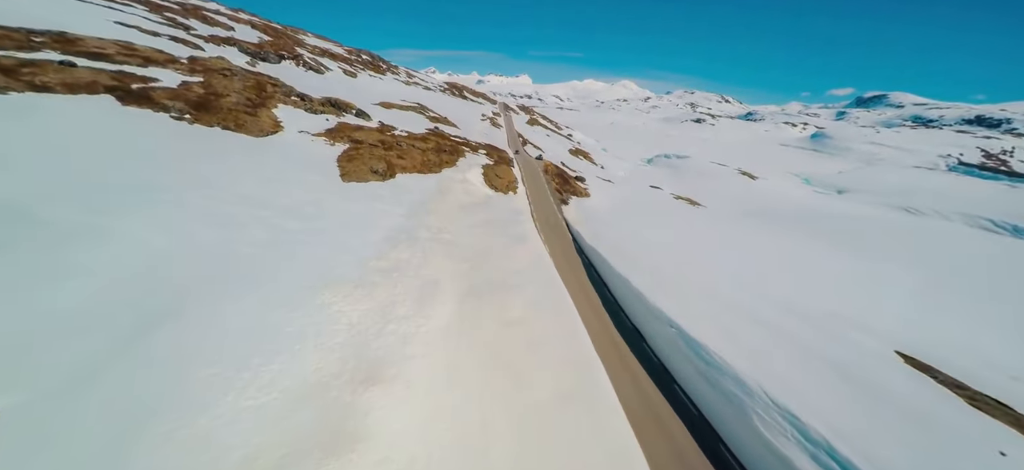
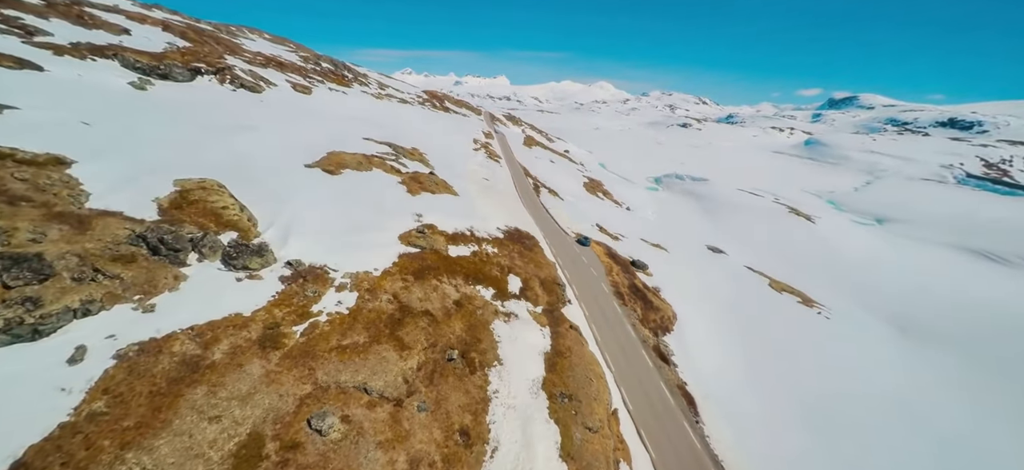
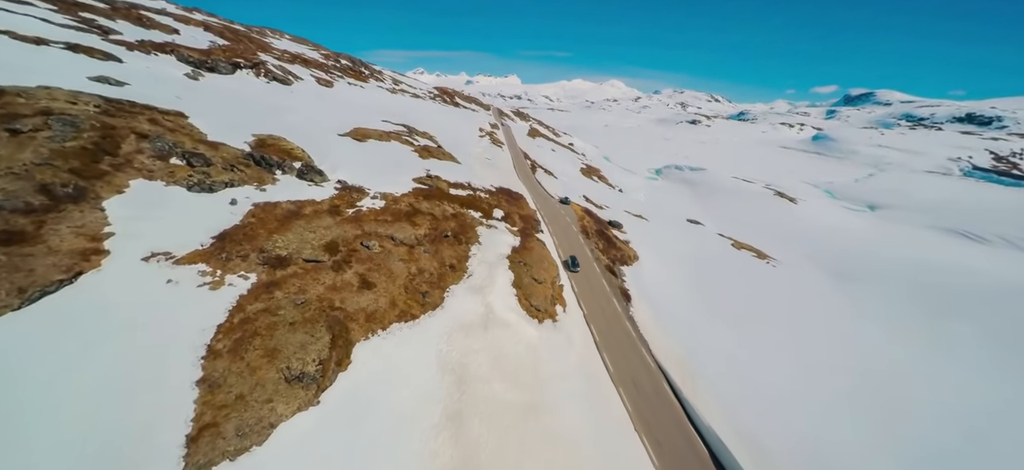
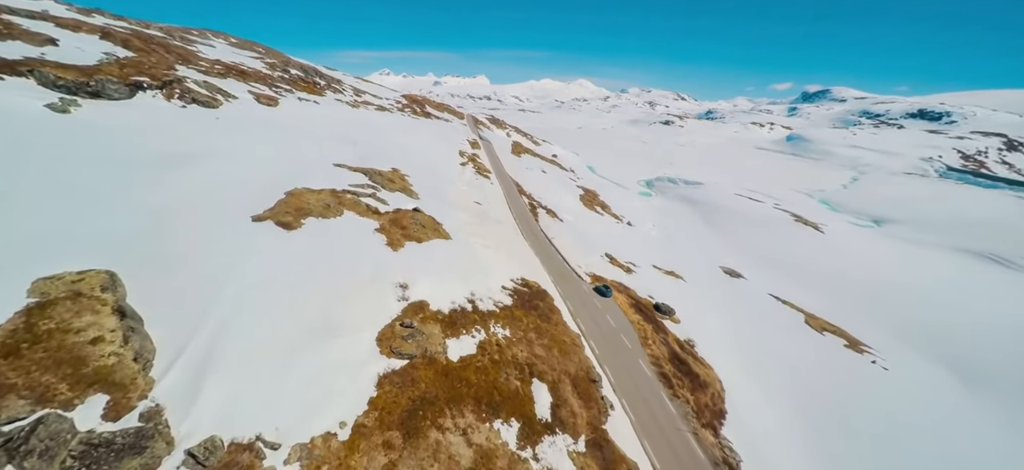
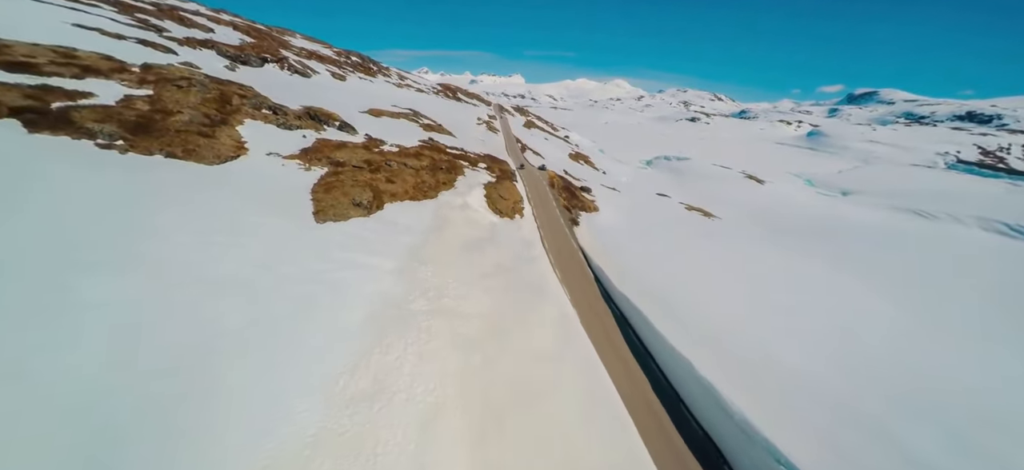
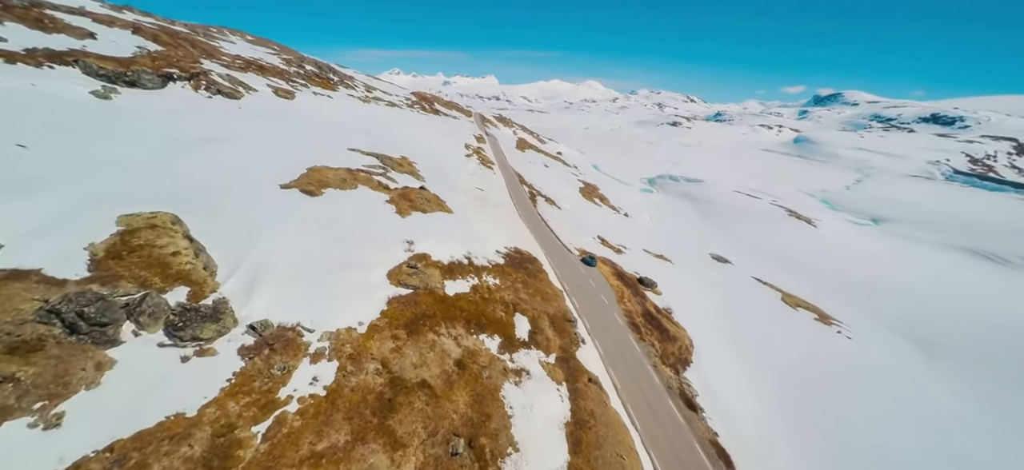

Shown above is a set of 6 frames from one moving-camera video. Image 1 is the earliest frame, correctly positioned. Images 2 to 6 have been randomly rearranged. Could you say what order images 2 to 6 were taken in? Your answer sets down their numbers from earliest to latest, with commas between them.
5, 3, 2, 6, 4
